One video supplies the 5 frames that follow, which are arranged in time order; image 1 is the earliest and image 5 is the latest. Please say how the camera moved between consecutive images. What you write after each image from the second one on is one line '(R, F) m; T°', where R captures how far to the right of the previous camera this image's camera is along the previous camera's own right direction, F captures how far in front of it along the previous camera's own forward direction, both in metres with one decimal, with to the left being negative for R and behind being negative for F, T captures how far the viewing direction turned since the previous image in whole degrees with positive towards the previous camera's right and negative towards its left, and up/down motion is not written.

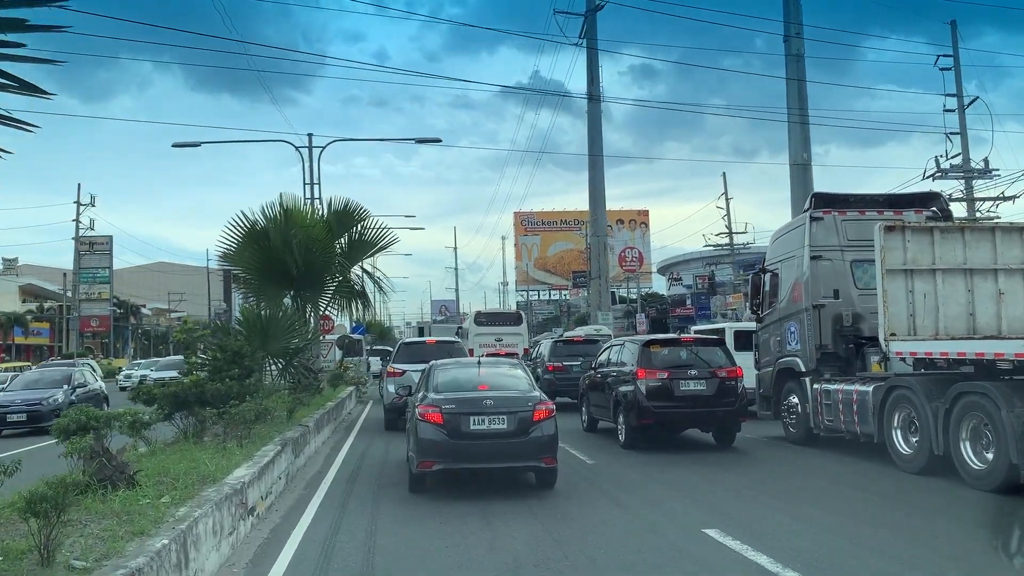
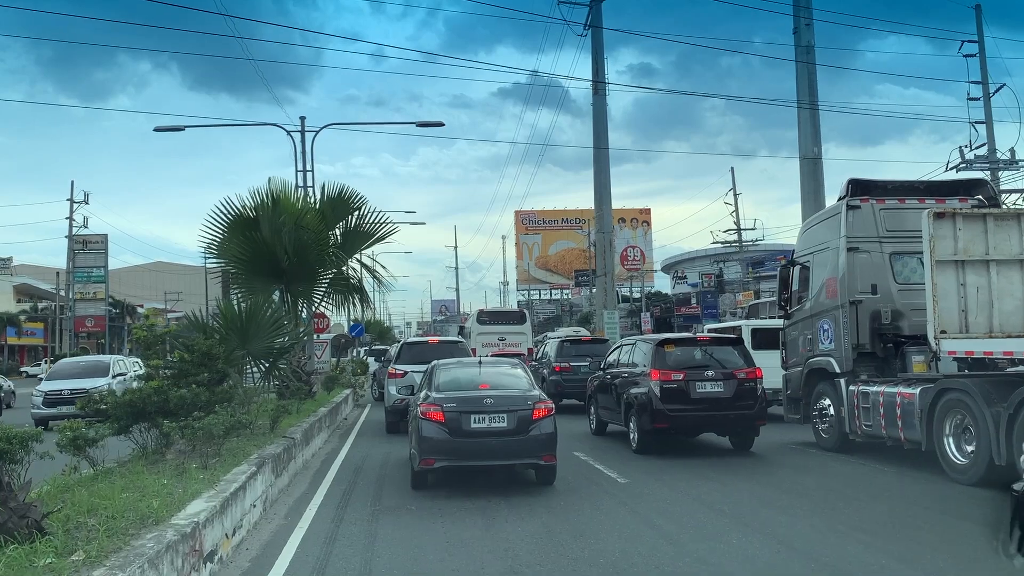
(-0.2, +1.2) m; 0°
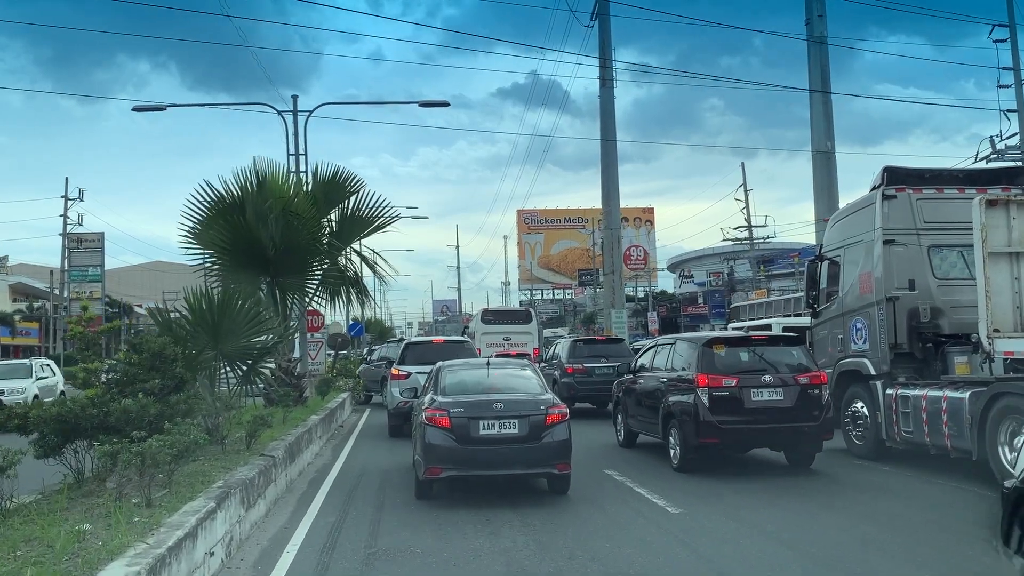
(-0.2, +1.3) m; 0°
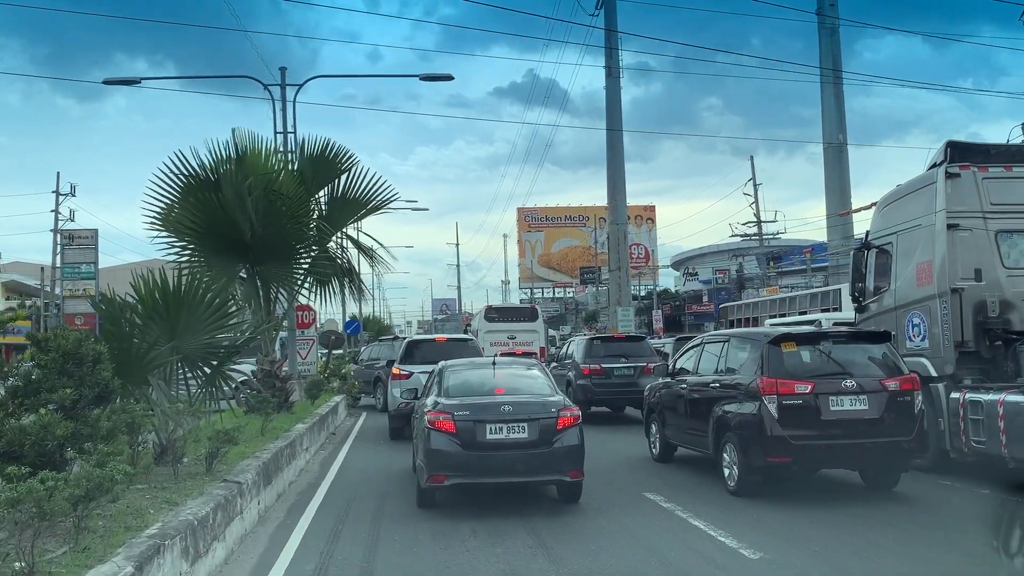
(-0.2, +1.4) m; 0°
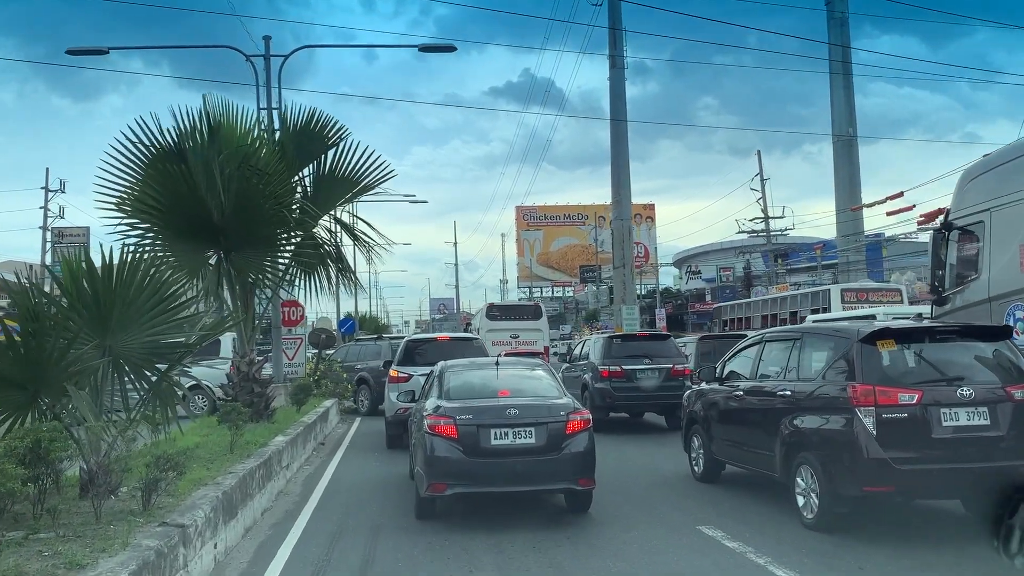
(-0.2, +1.3) m; 0°
